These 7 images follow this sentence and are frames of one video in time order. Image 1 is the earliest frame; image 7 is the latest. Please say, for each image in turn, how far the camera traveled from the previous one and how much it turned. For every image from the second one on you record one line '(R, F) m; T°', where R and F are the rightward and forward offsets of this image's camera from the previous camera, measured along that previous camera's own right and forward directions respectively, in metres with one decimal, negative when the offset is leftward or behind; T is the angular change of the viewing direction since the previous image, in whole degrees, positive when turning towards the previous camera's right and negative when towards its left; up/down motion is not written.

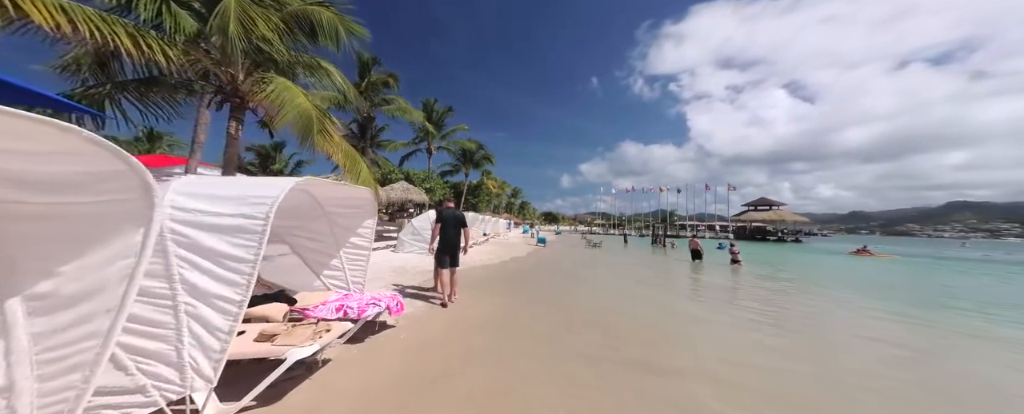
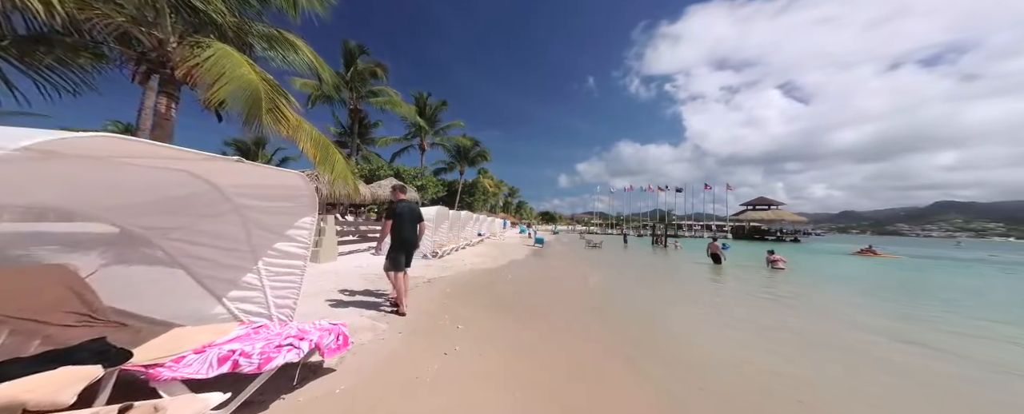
(+0.1, +1.1) m; +1°
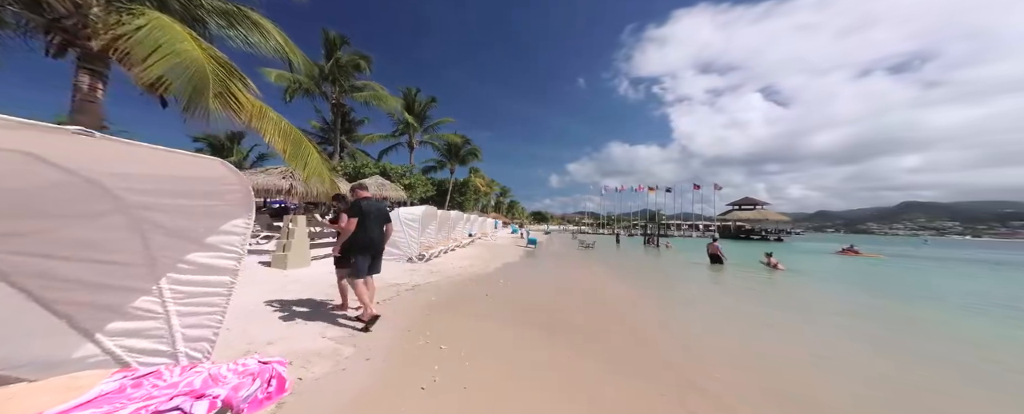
(0.0, +0.6) m; +2°
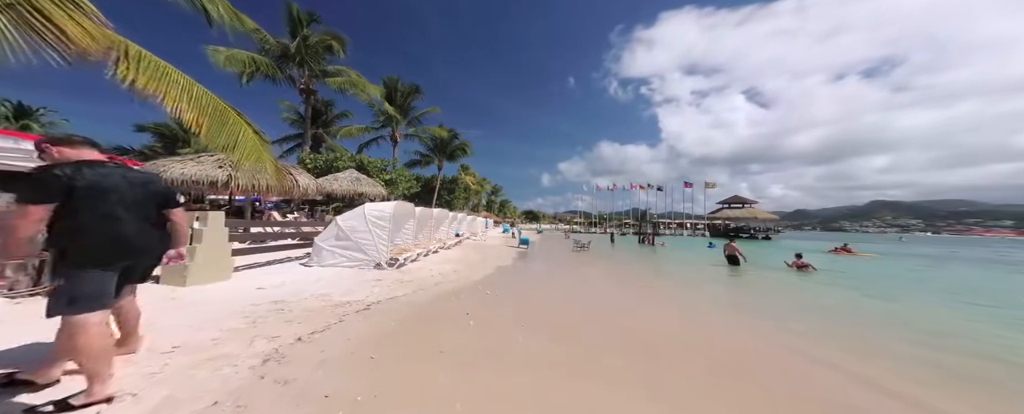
(+0.1, +1.6) m; +2°
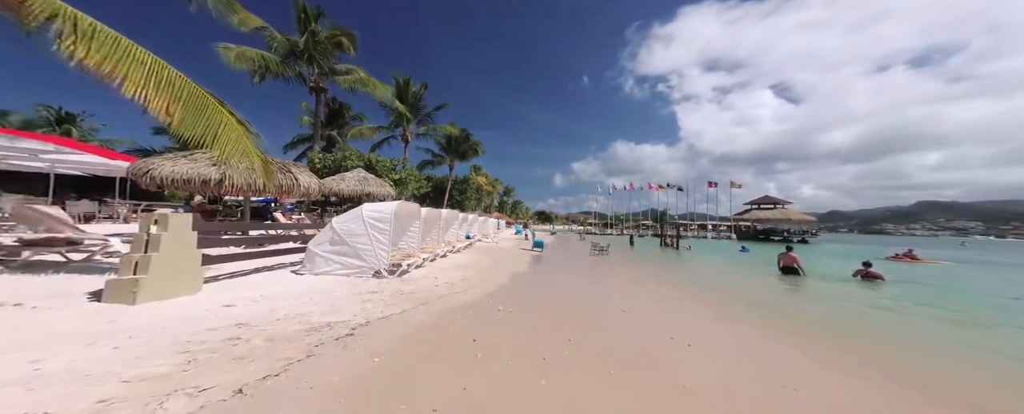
(0.0, +1.0) m; -3°
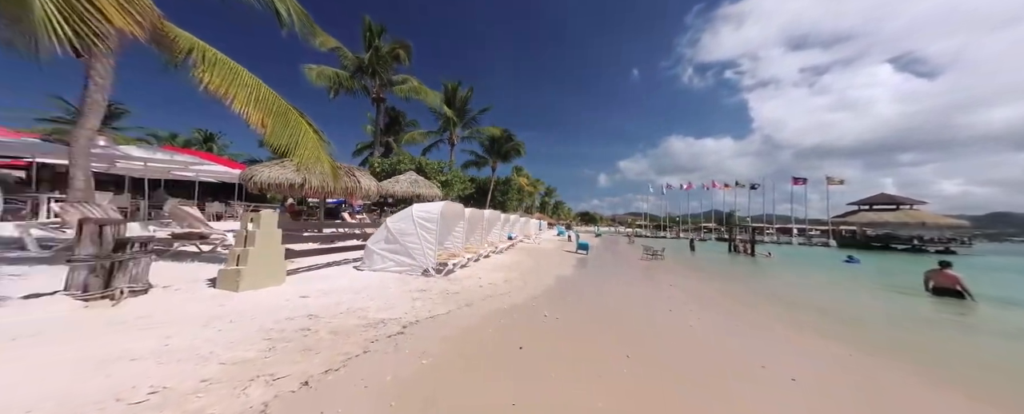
(+0.1, 0.0) m; -10°
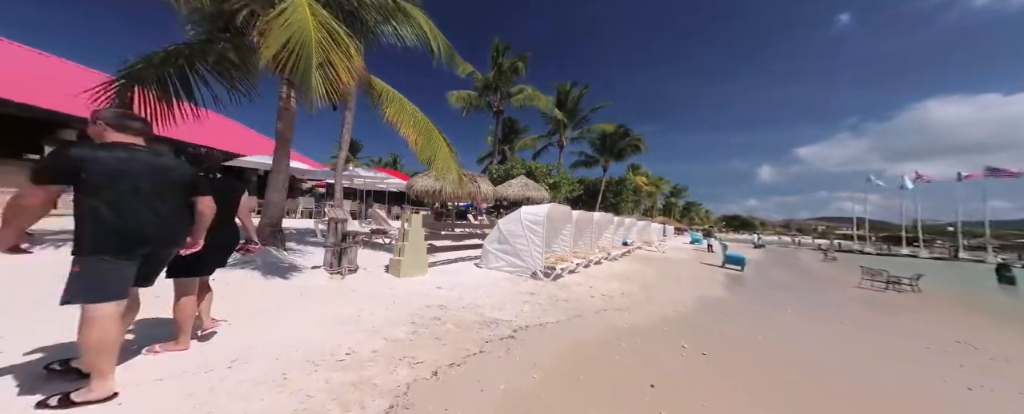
(+0.2, +0.2) m; -24°
